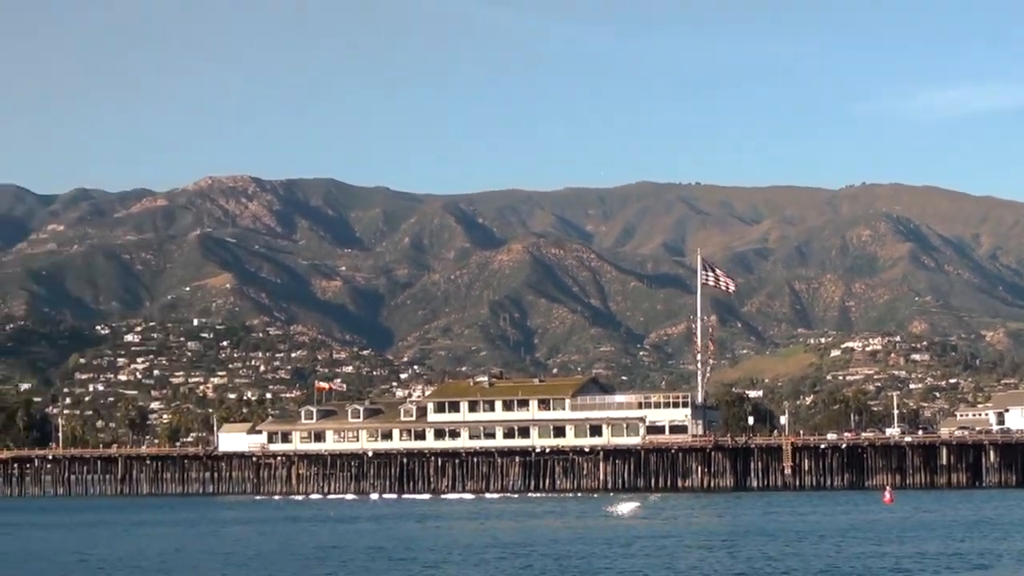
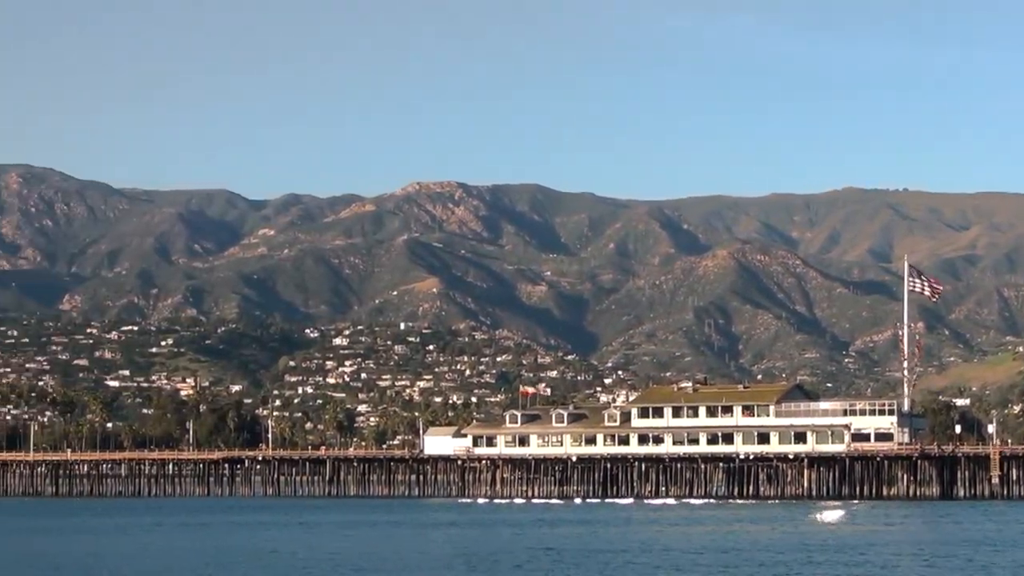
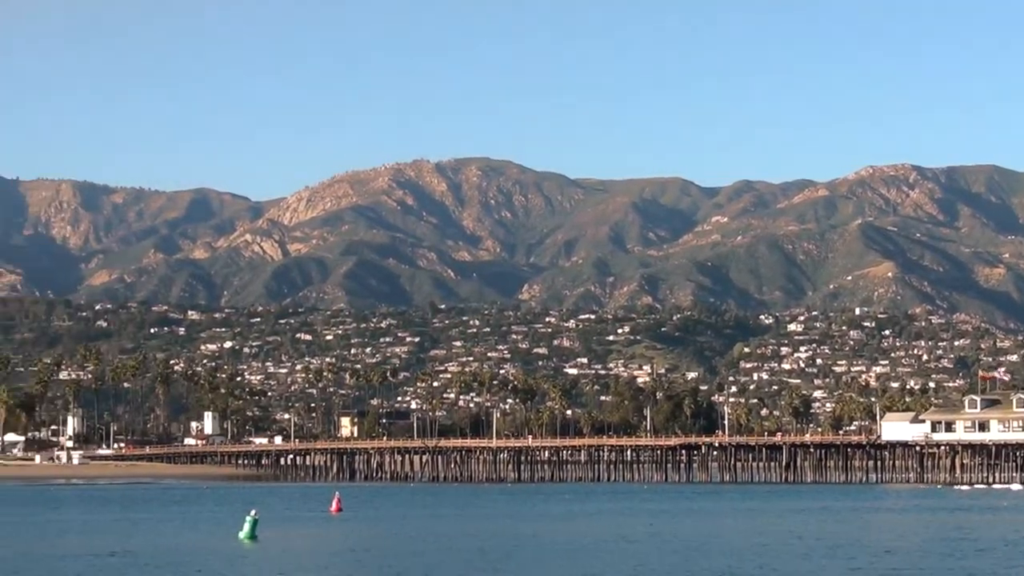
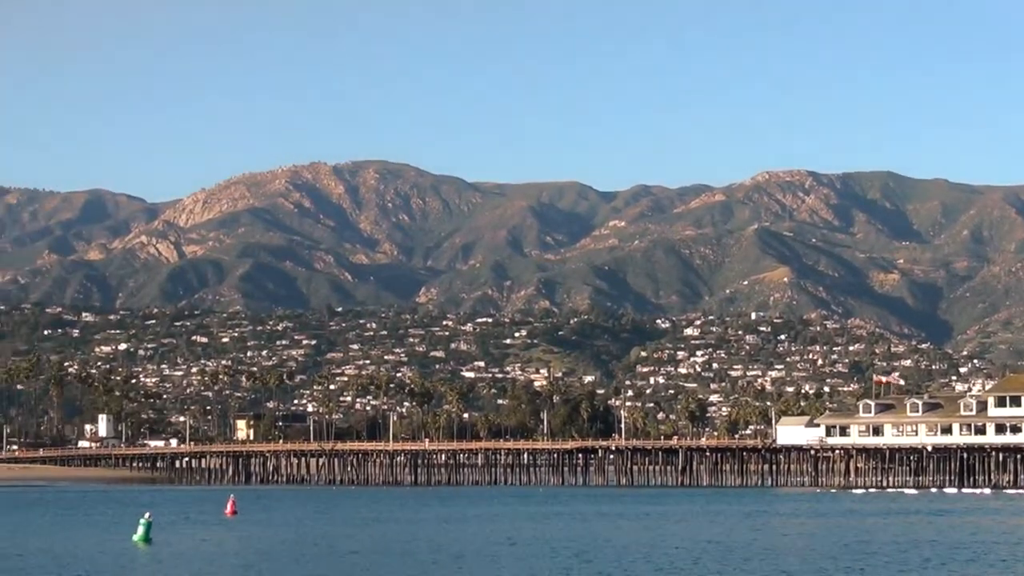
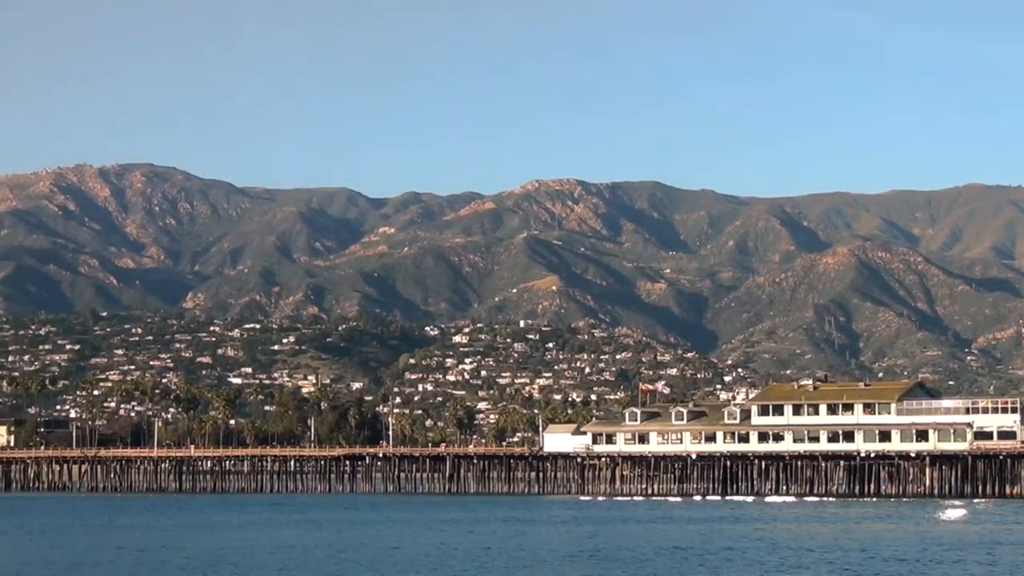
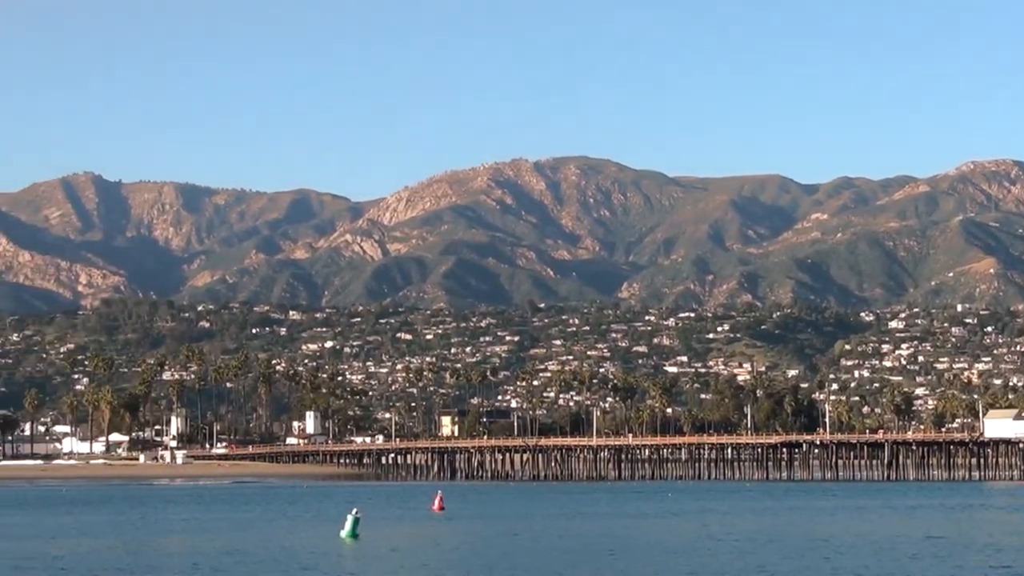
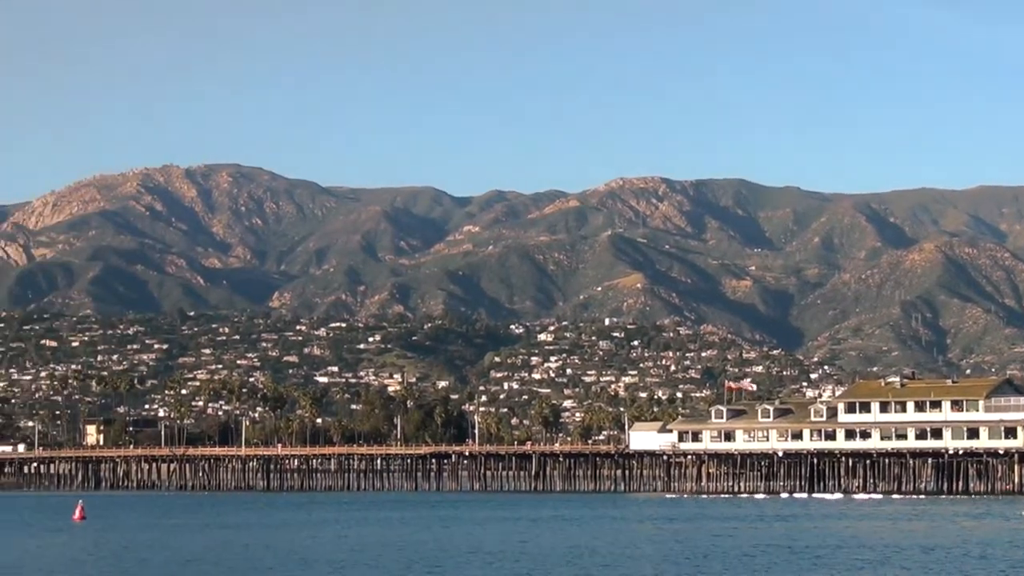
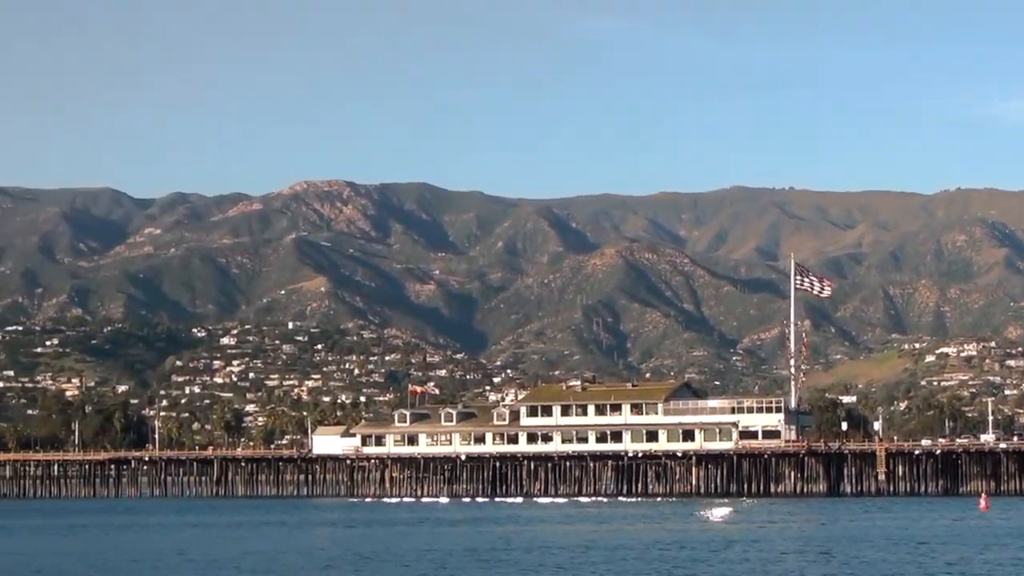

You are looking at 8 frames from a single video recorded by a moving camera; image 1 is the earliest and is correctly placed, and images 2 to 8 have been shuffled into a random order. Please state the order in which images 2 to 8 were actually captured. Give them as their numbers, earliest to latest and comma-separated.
8, 2, 5, 7, 4, 3, 6
